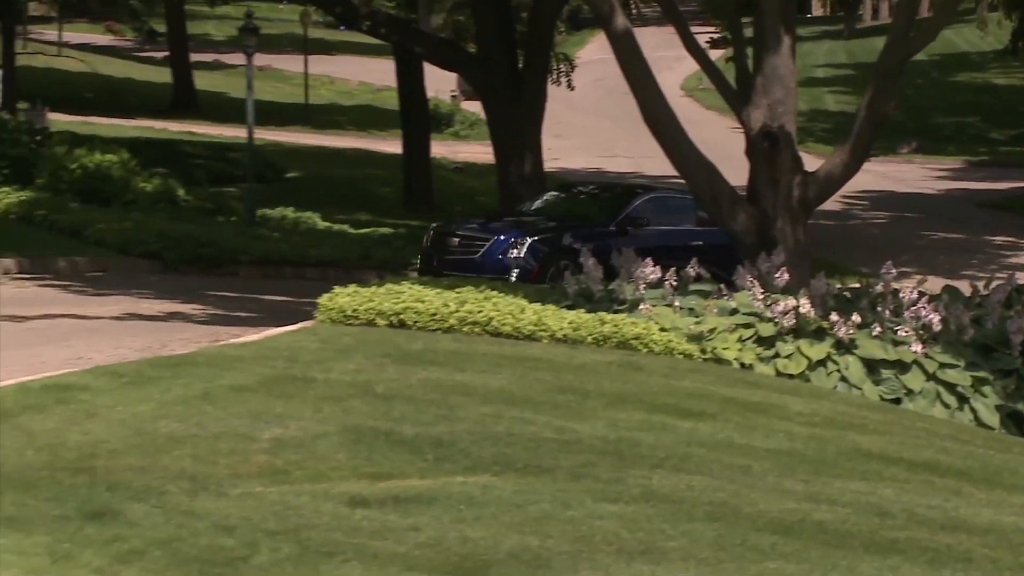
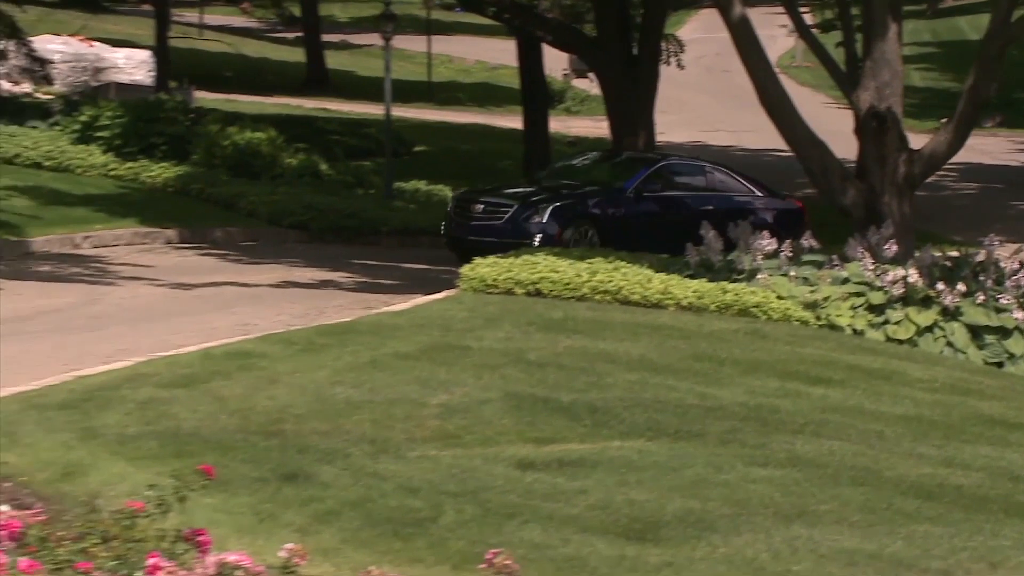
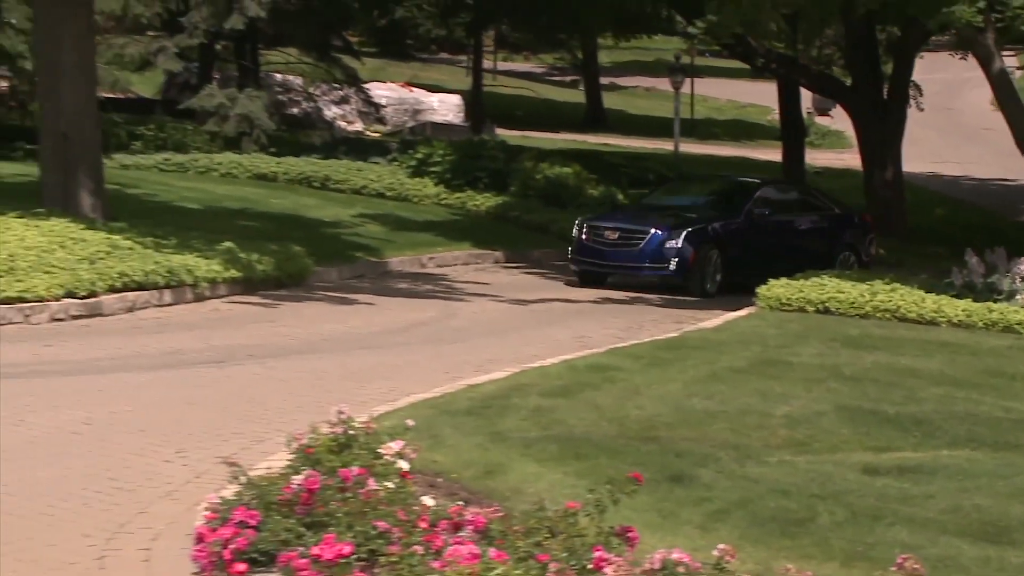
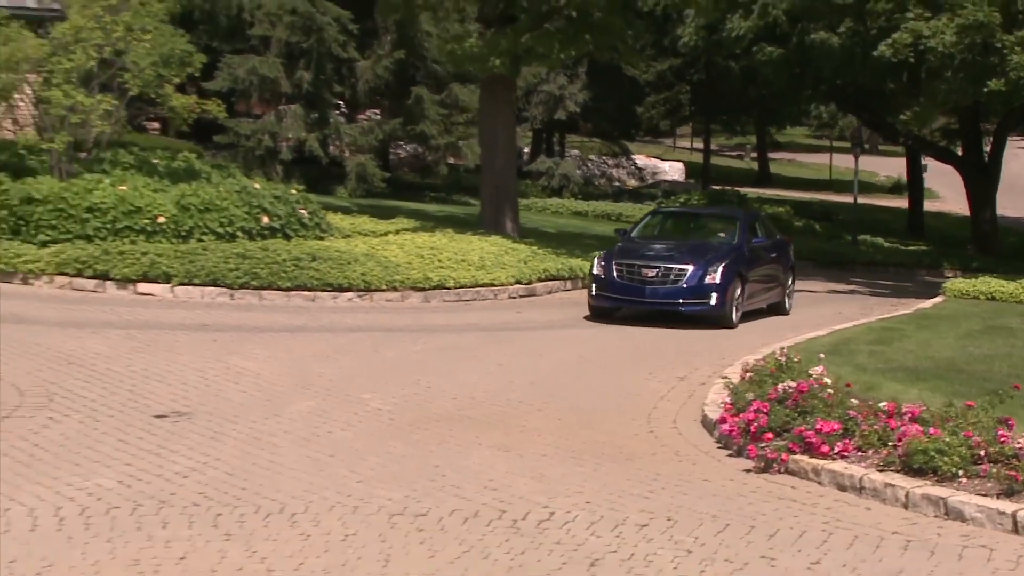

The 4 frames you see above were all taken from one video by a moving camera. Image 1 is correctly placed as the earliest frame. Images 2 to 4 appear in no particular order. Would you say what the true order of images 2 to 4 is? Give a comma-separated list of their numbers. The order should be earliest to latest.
2, 3, 4
